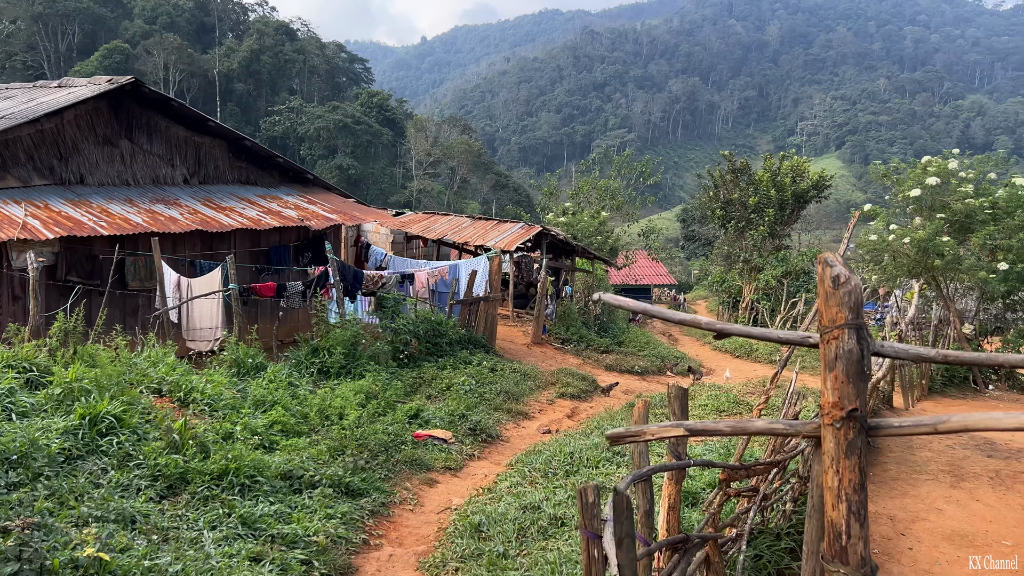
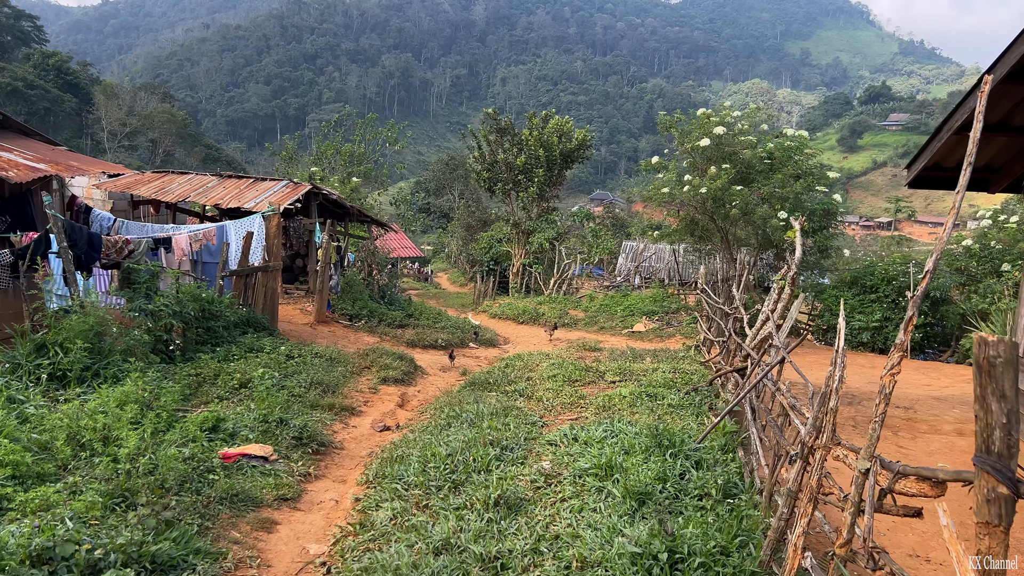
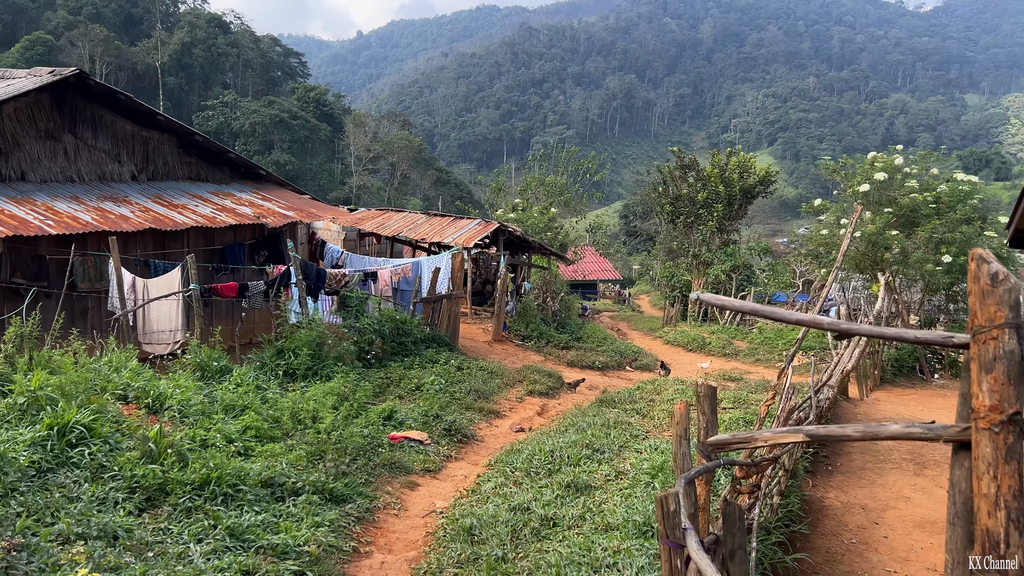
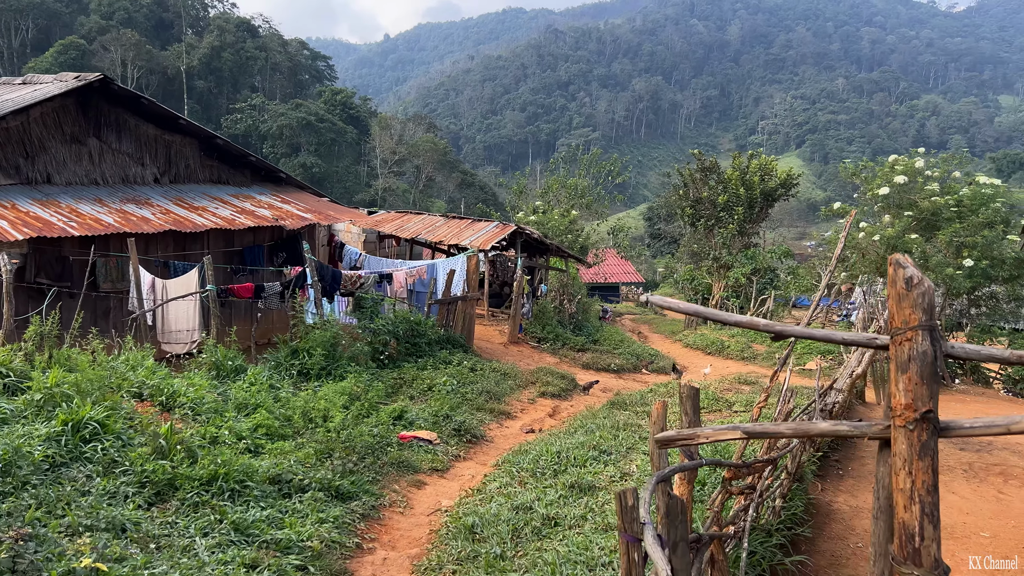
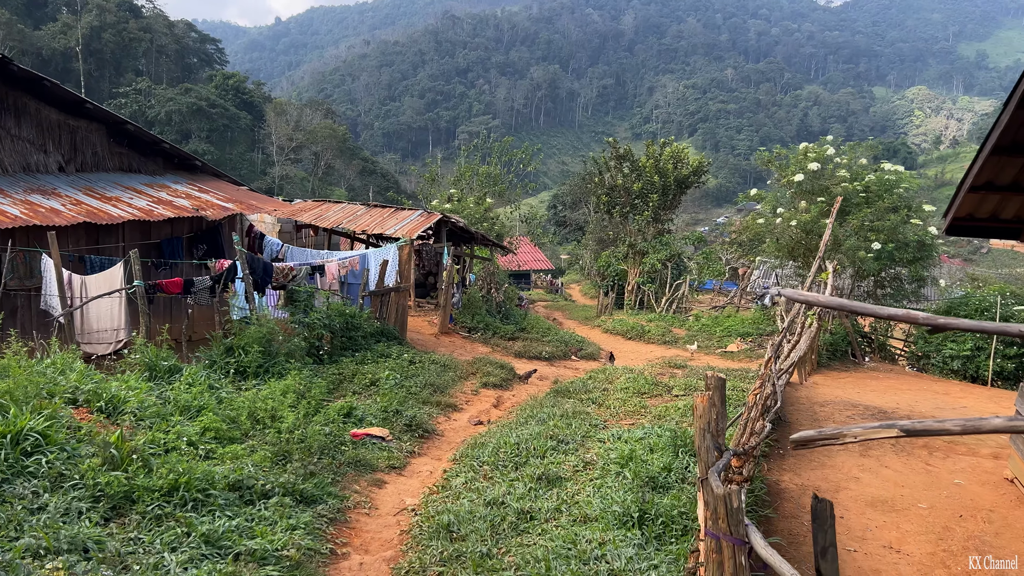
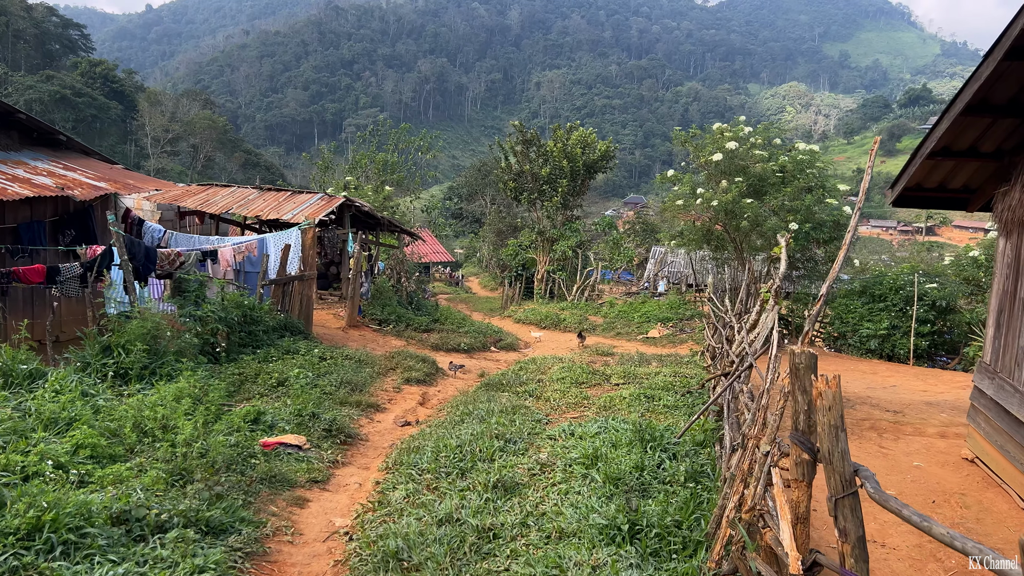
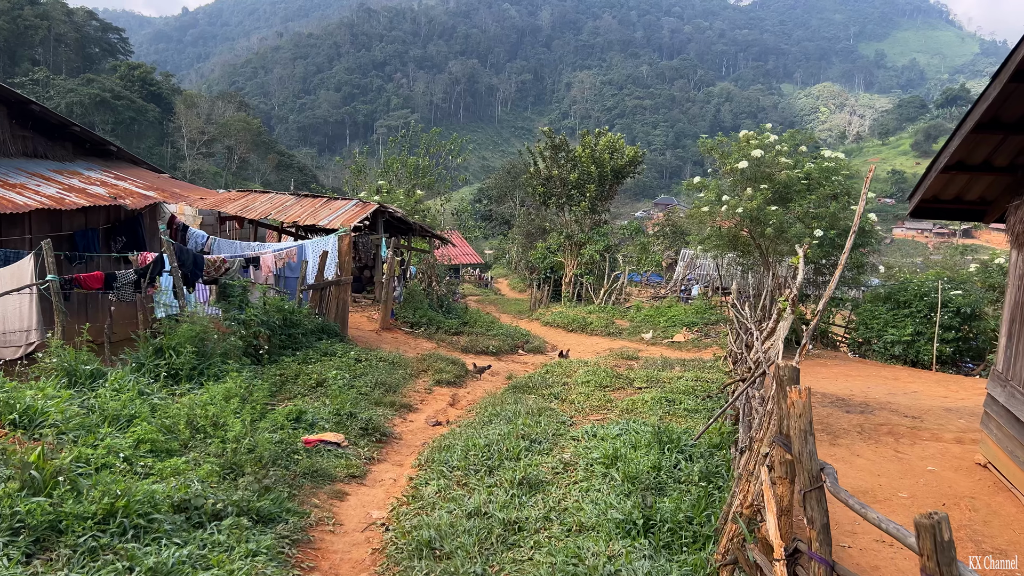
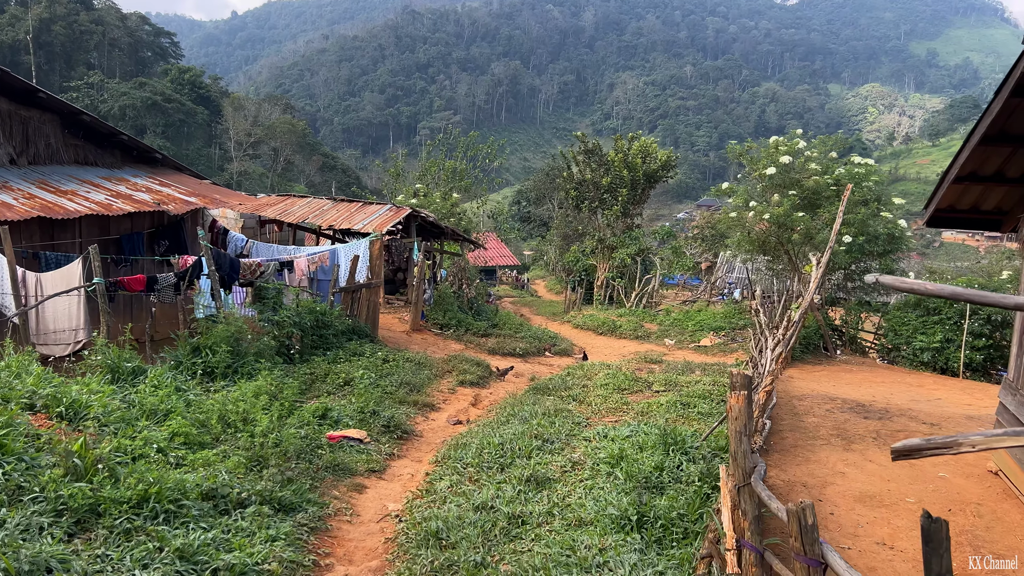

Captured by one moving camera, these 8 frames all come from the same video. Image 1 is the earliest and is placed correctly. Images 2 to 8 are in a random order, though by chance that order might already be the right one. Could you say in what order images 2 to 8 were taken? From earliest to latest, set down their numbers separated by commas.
4, 3, 5, 8, 7, 6, 2
